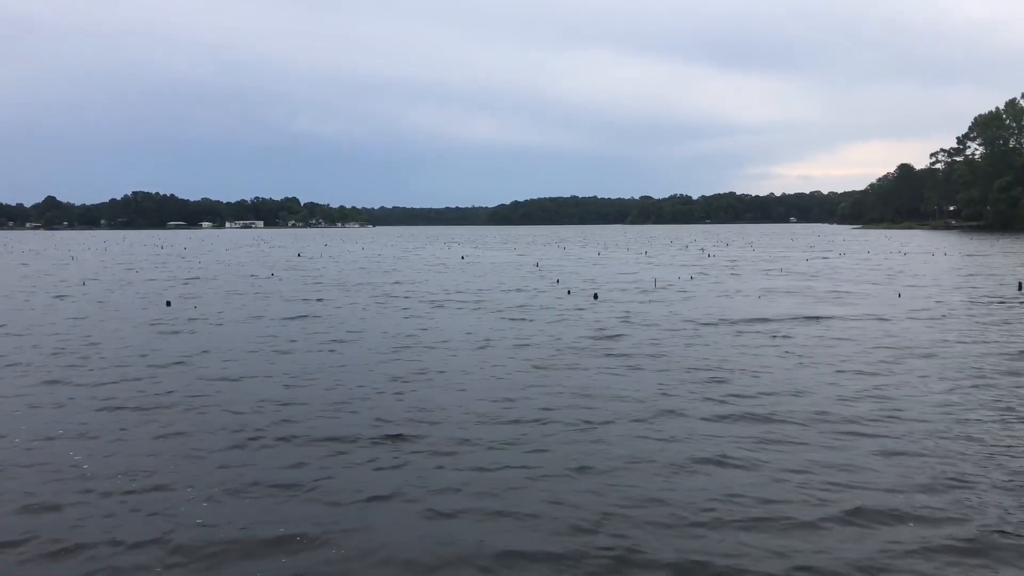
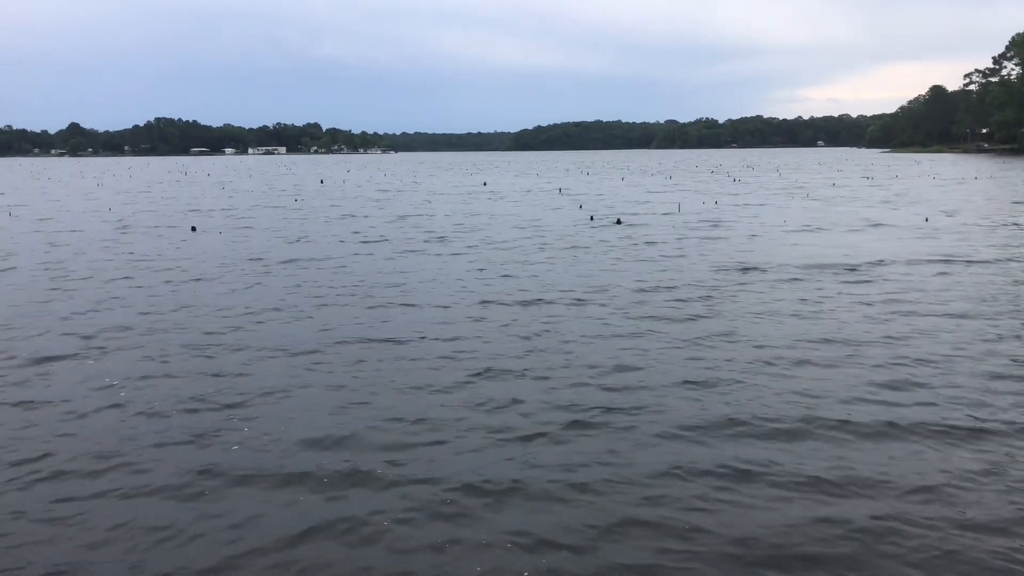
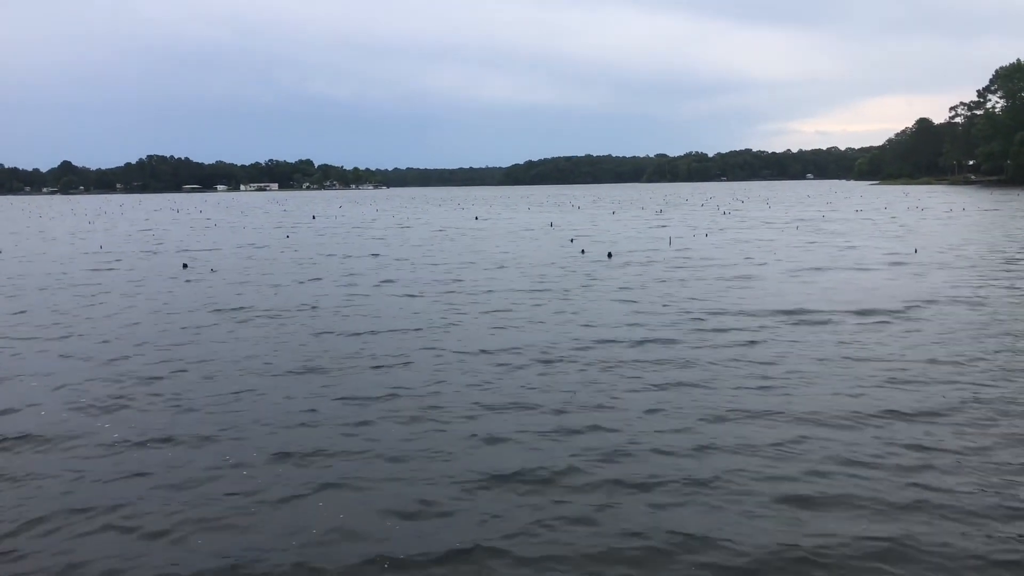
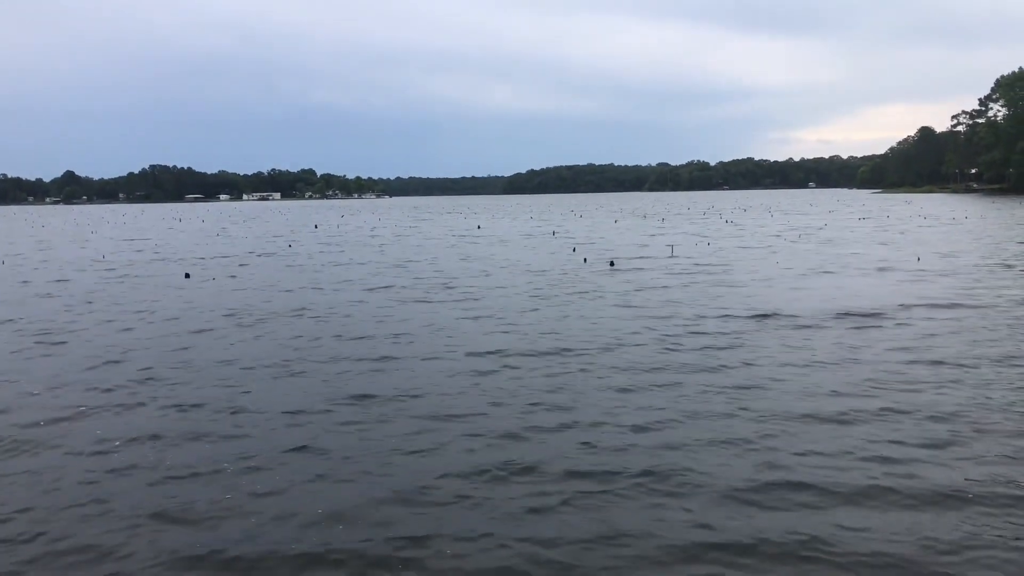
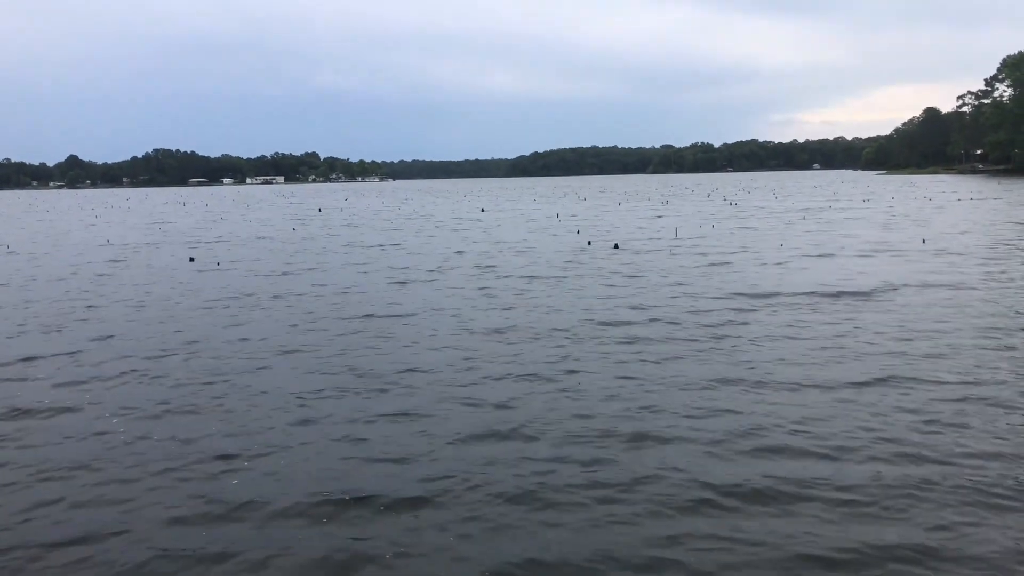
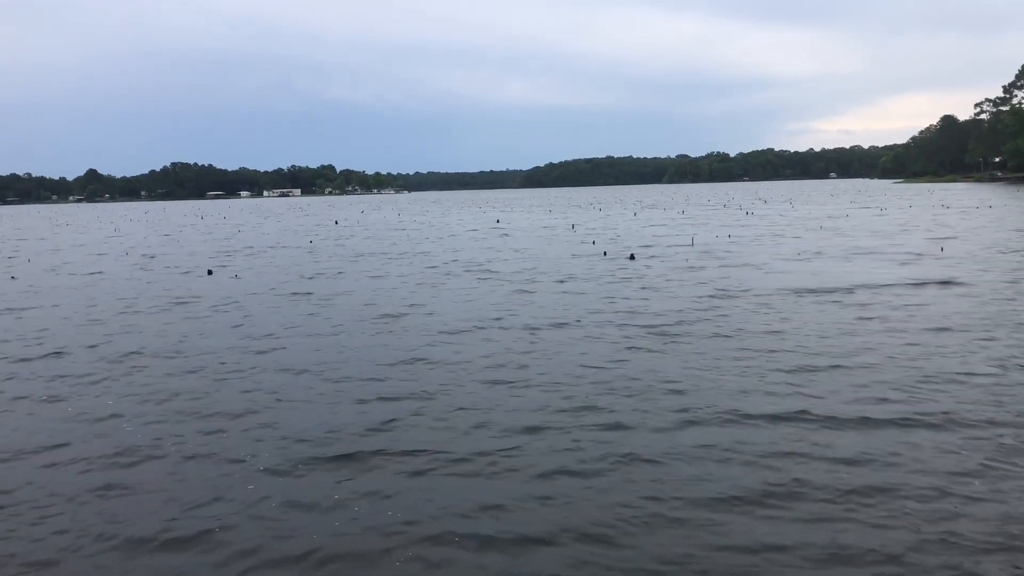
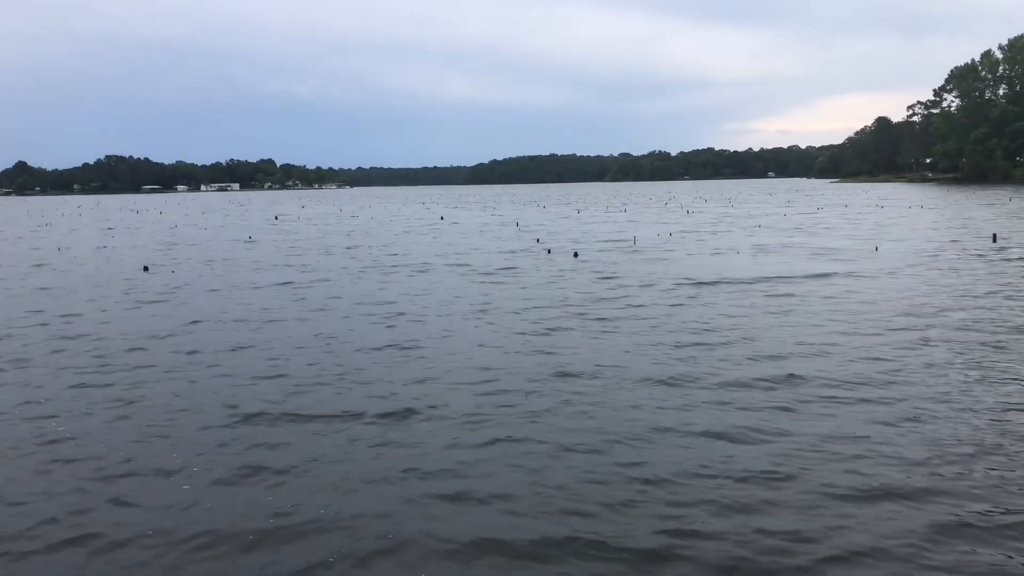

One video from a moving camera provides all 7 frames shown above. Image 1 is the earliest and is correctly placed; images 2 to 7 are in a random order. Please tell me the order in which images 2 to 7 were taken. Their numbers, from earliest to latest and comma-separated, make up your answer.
7, 6, 2, 5, 4, 3
